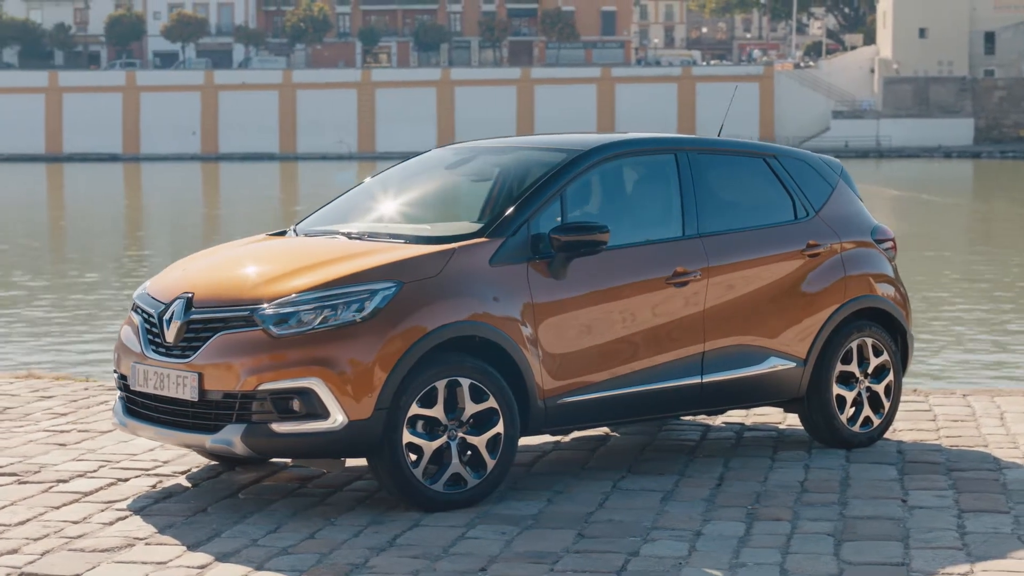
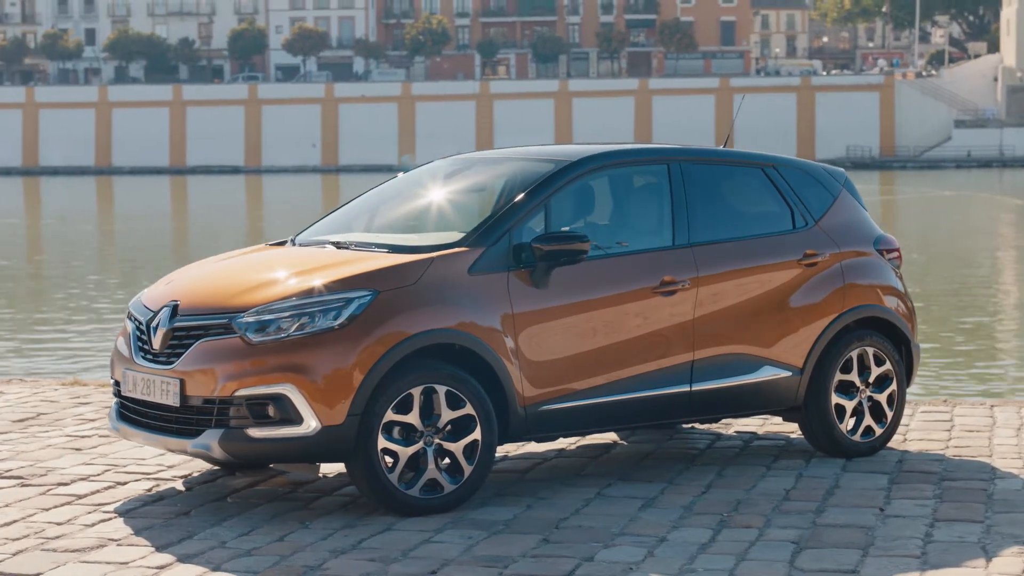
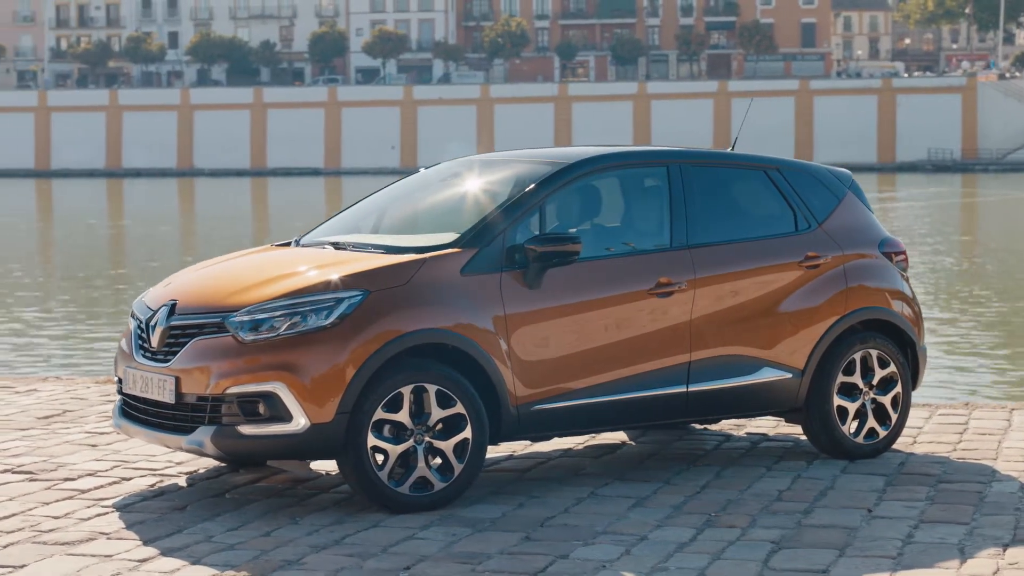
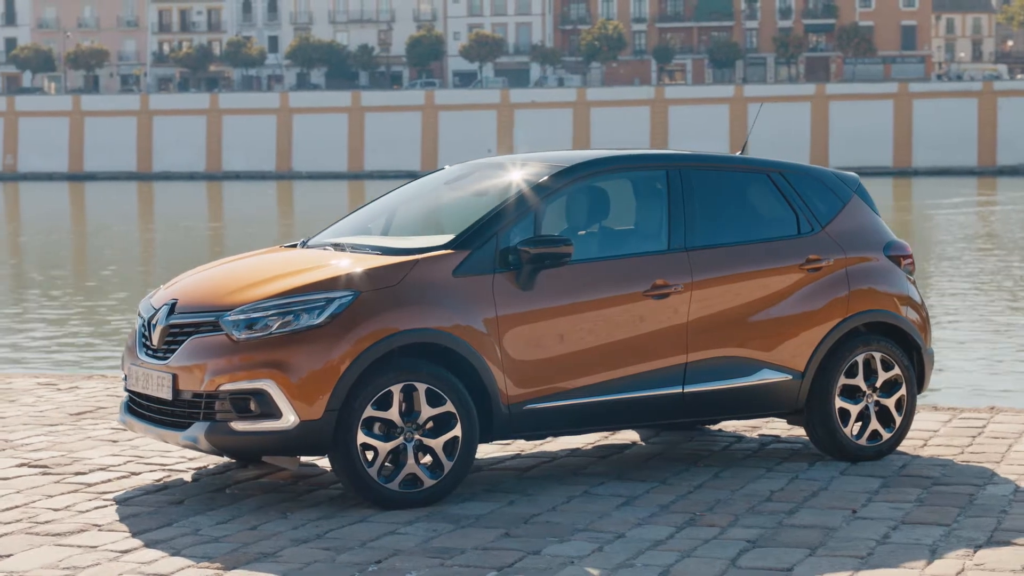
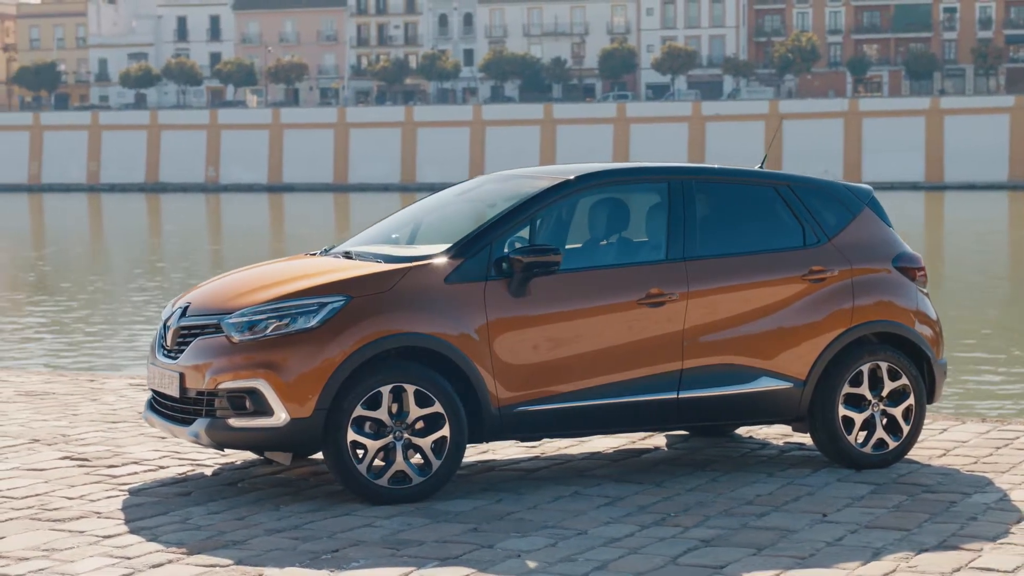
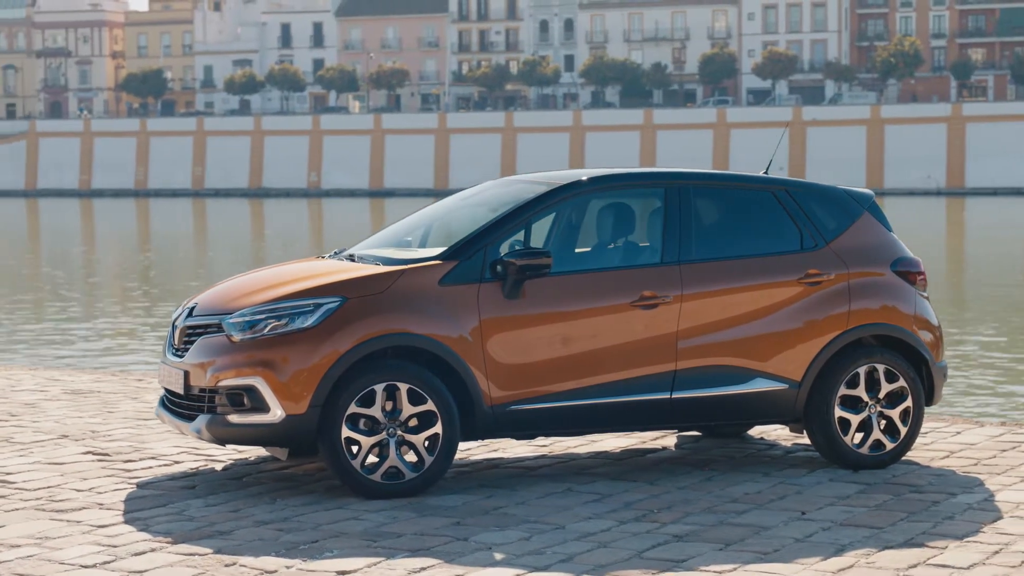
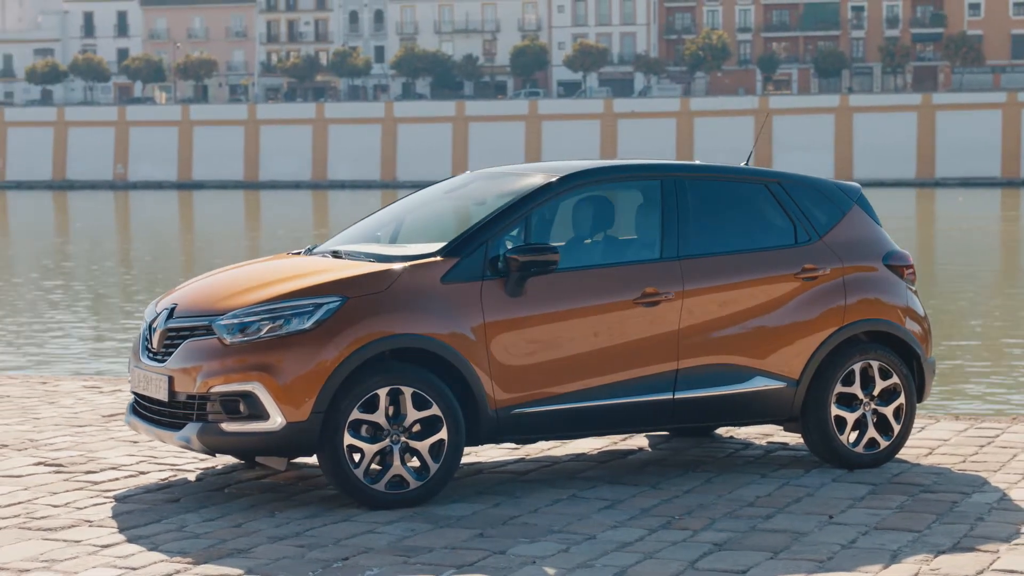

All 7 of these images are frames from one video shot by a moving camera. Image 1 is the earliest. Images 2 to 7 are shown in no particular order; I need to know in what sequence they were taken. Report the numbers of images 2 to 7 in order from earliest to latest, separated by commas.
2, 3, 4, 7, 5, 6
